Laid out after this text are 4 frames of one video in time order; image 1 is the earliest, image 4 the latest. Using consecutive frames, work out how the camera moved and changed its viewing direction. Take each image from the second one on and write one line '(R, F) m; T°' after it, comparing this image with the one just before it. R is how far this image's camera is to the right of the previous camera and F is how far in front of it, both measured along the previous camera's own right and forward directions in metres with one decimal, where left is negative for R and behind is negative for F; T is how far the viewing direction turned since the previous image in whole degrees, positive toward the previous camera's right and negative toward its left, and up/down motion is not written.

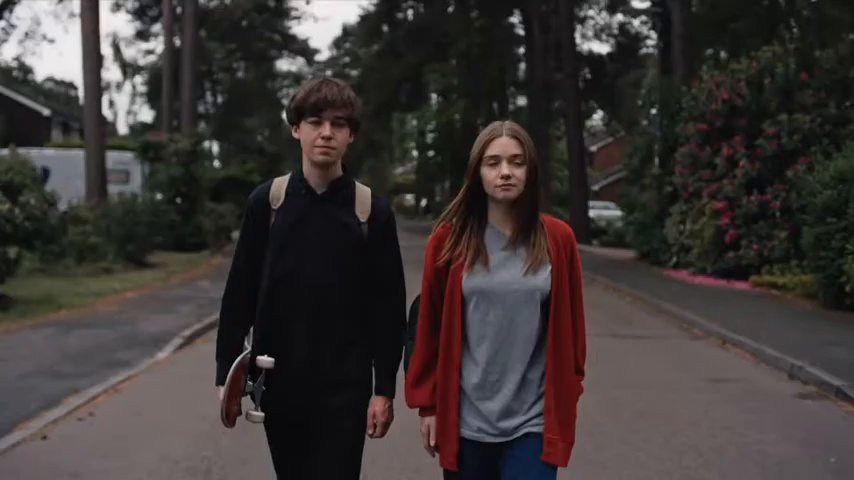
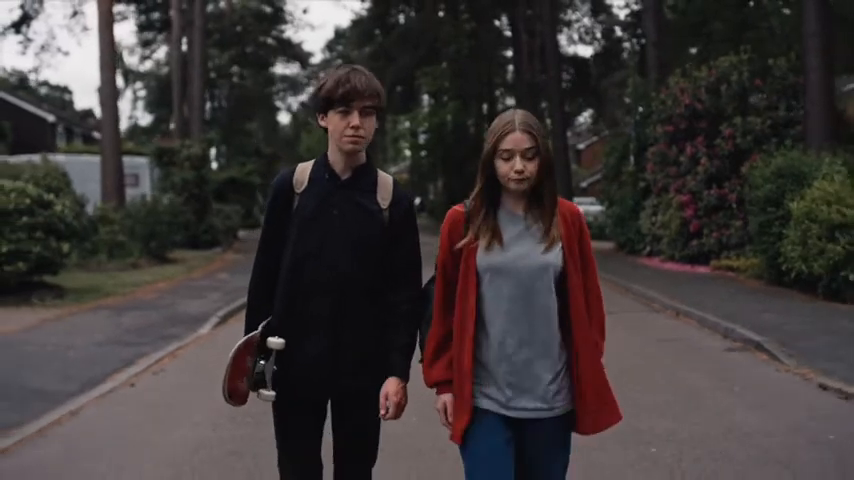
(-0.1, -2.6) m; 0°
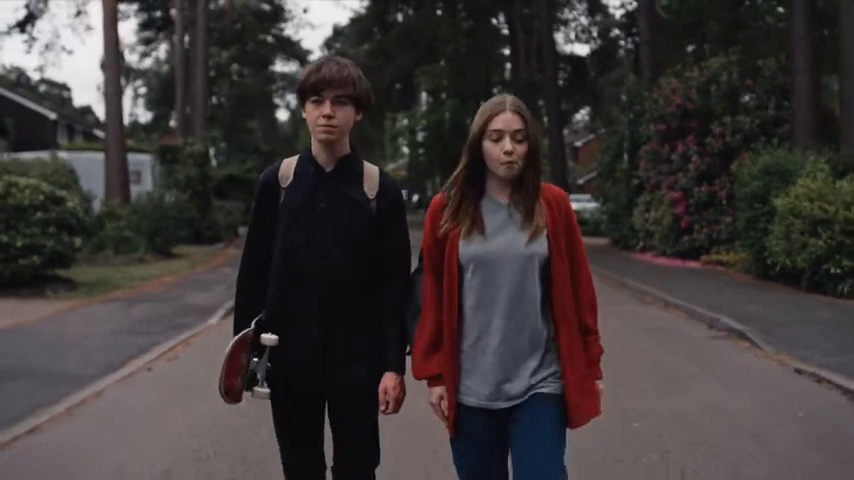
(0.0, -0.7) m; 0°
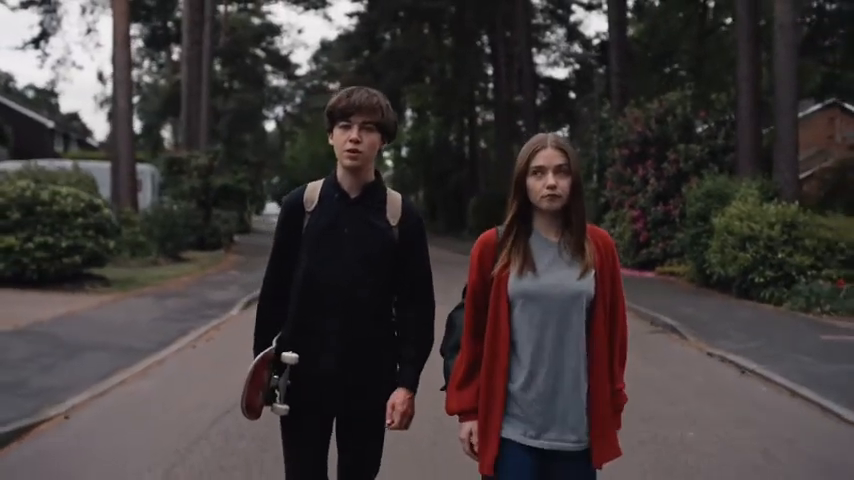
(-0.1, -3.0) m; +1°
